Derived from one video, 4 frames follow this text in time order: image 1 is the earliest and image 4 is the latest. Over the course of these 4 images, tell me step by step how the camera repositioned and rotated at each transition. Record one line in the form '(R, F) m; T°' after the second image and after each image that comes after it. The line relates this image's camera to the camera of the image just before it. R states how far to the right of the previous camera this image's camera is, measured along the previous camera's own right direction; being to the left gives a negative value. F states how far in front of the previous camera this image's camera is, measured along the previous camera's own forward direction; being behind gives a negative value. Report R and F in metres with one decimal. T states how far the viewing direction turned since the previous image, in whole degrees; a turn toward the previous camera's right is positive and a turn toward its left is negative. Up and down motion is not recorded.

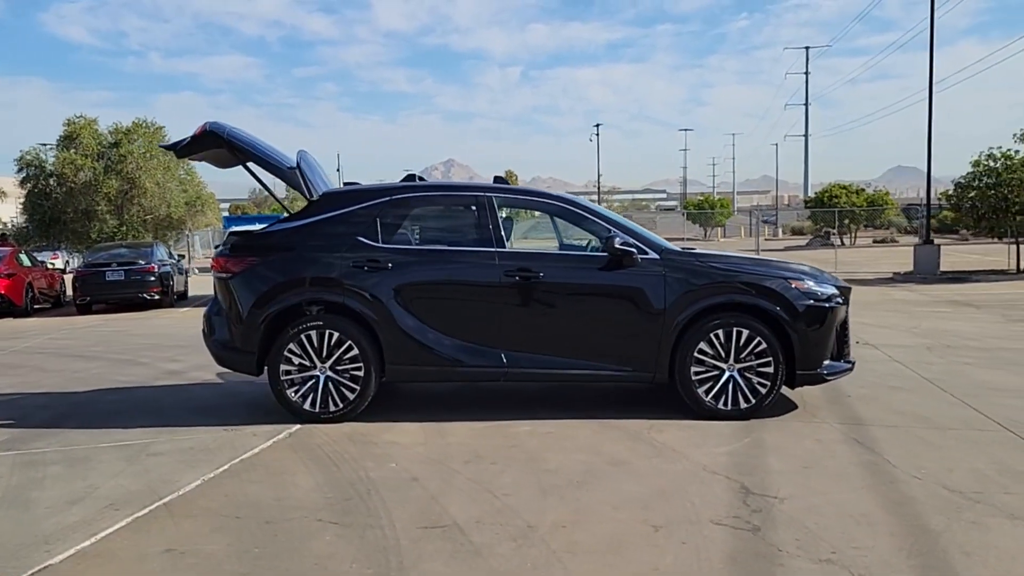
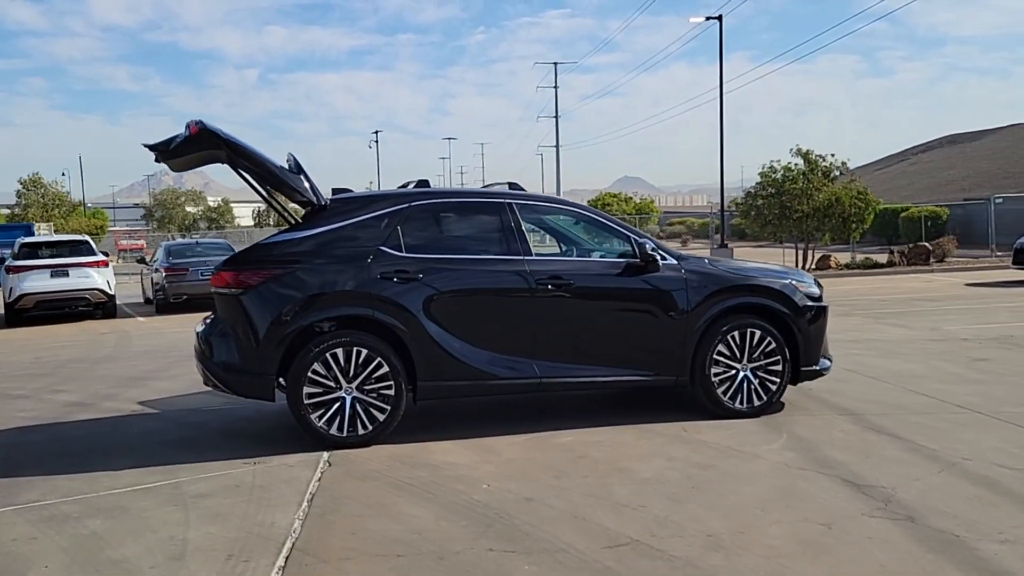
(-2.0, +0.4) m; +15°
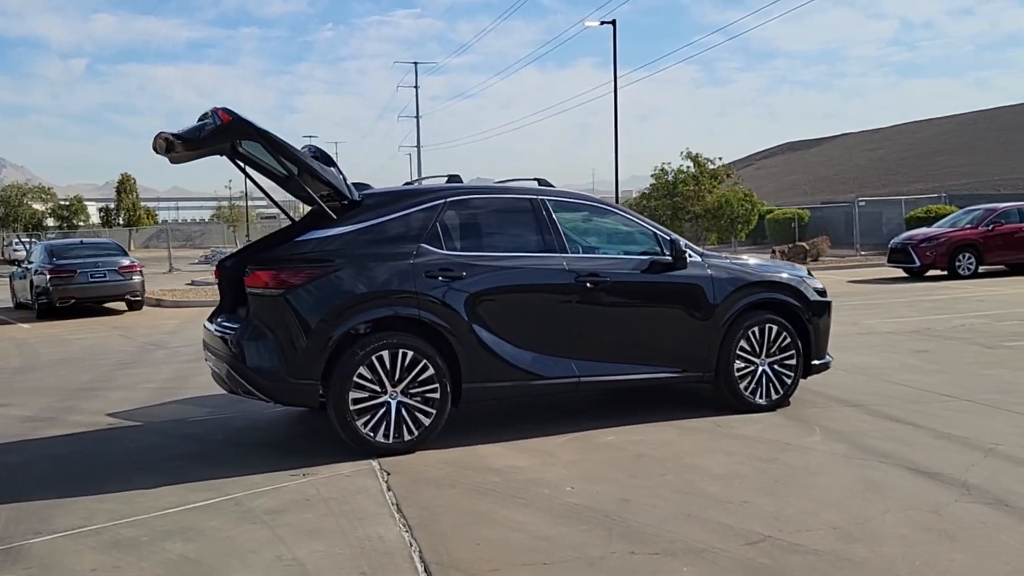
(-1.3, +0.3) m; +9°
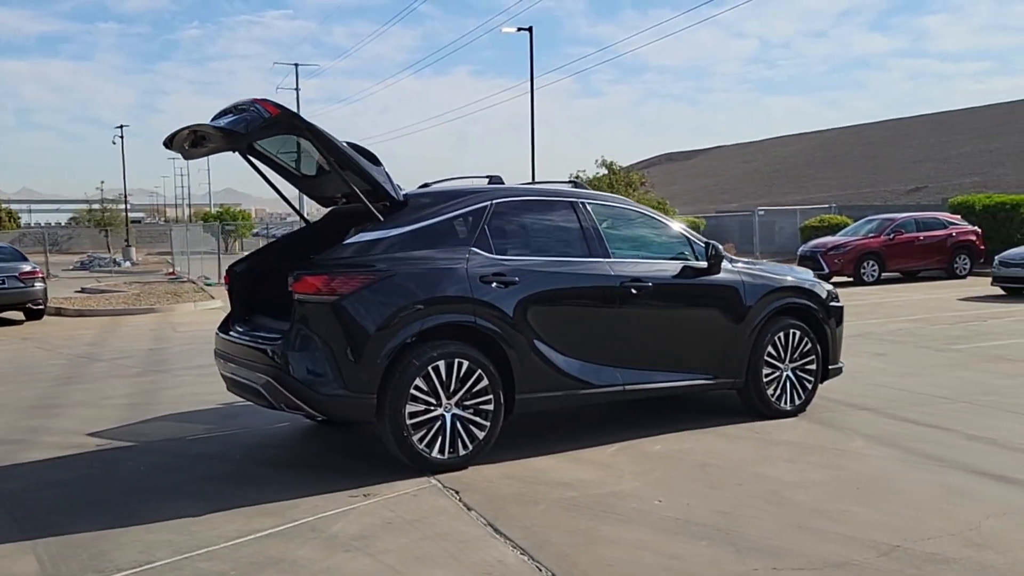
(-1.1, +0.3) m; +7°
